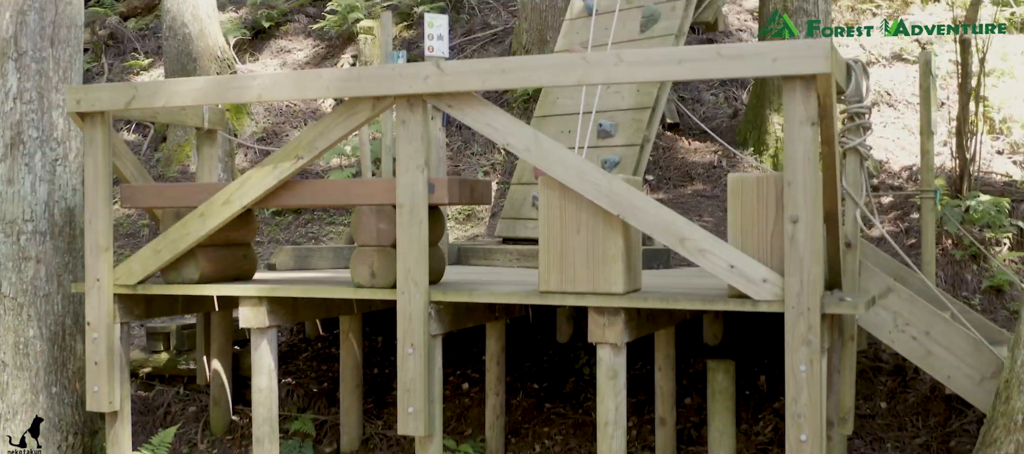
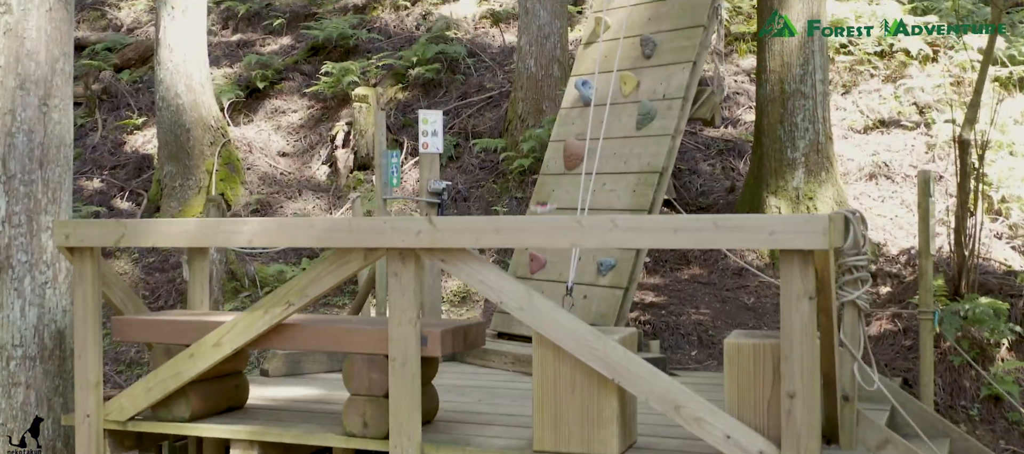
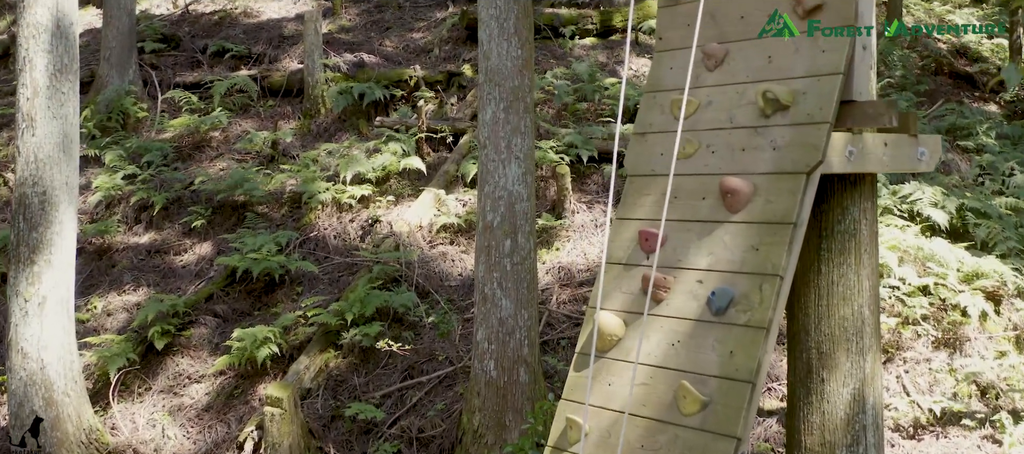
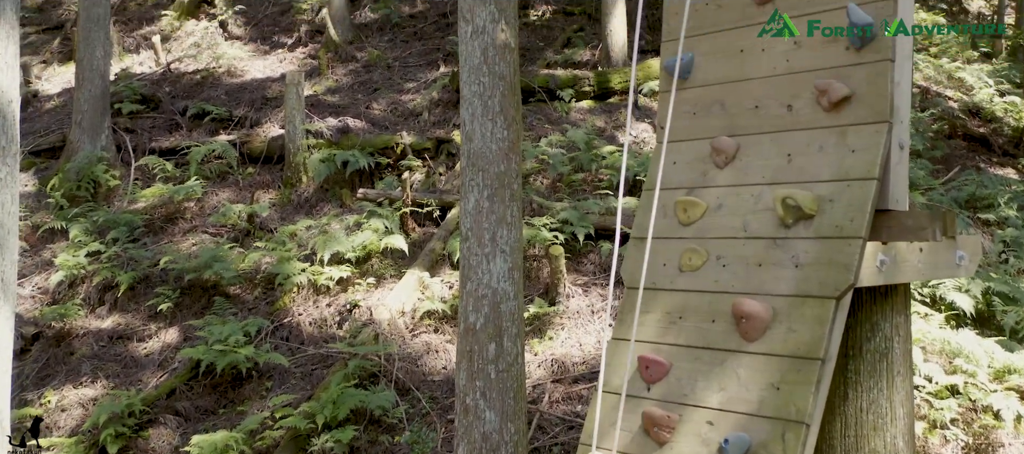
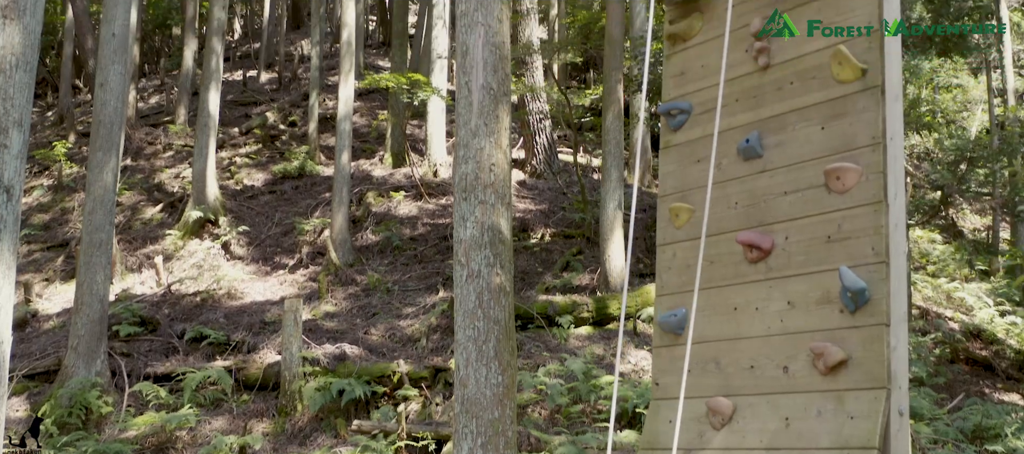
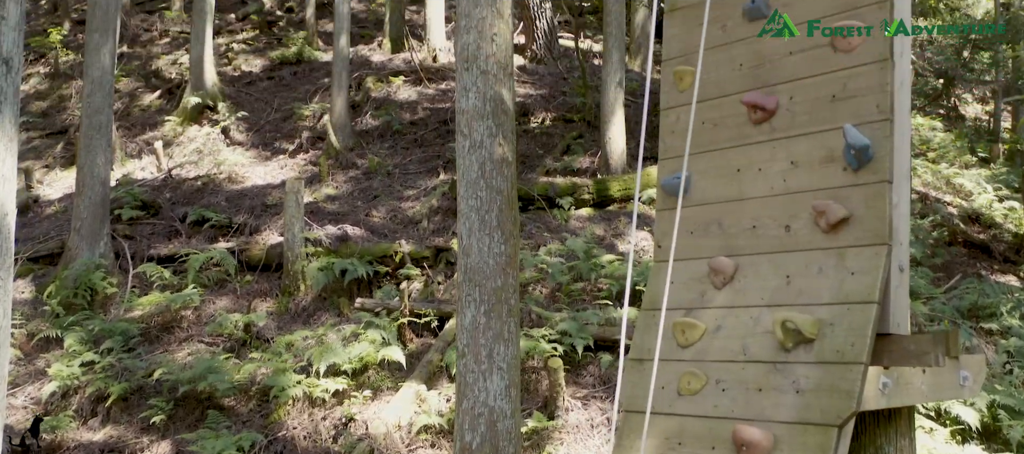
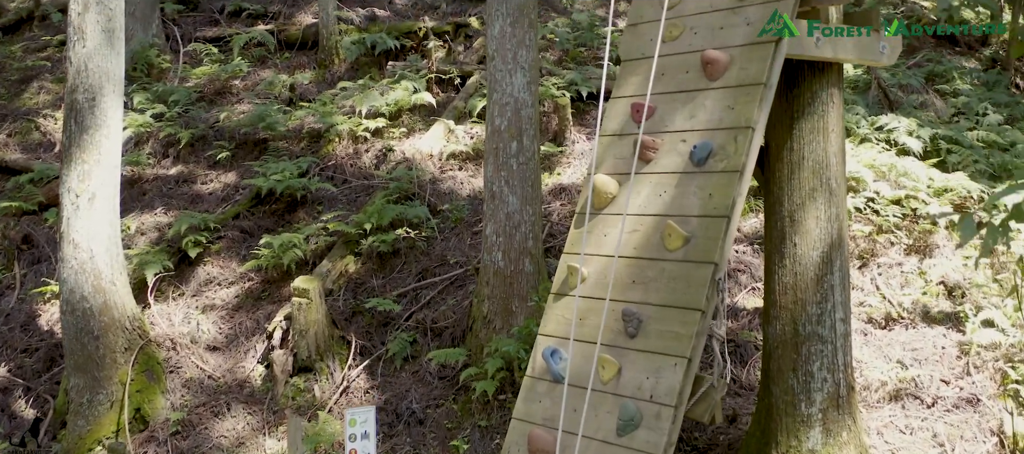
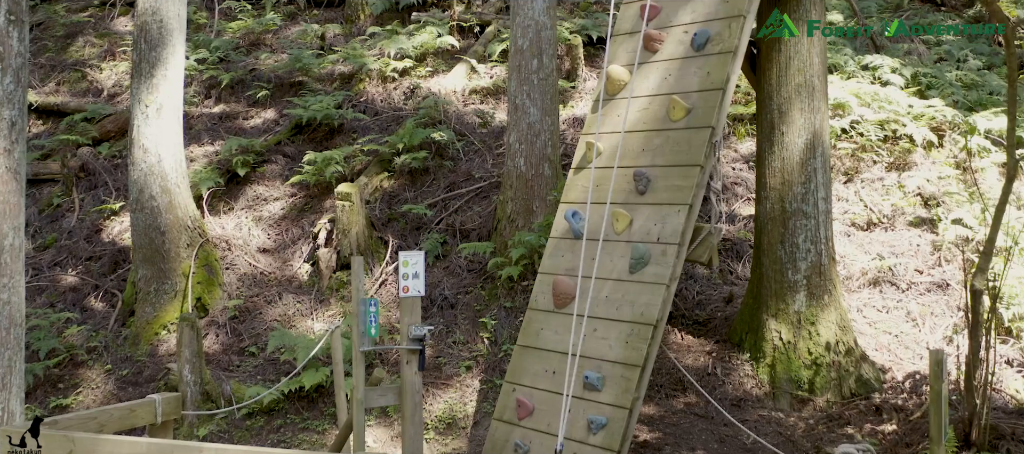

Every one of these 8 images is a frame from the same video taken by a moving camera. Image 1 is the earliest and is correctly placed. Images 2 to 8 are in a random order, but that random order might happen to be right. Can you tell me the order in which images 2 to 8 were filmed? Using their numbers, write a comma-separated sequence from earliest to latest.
2, 8, 7, 3, 4, 6, 5
